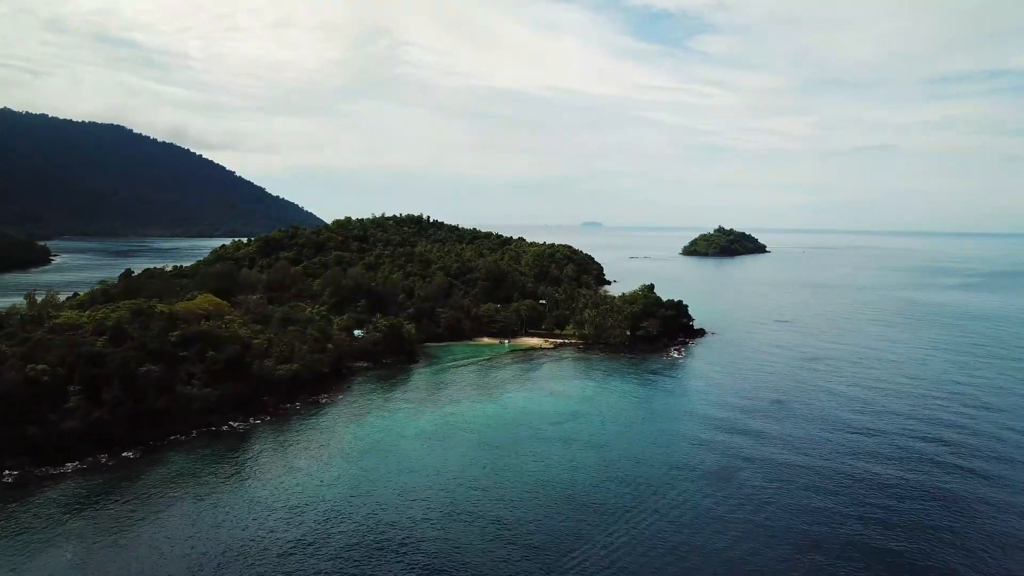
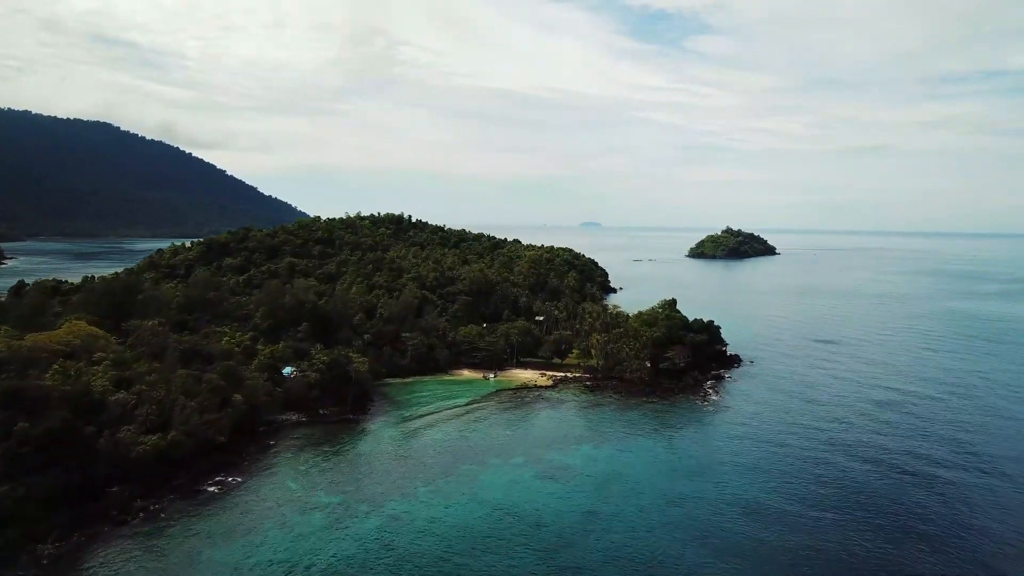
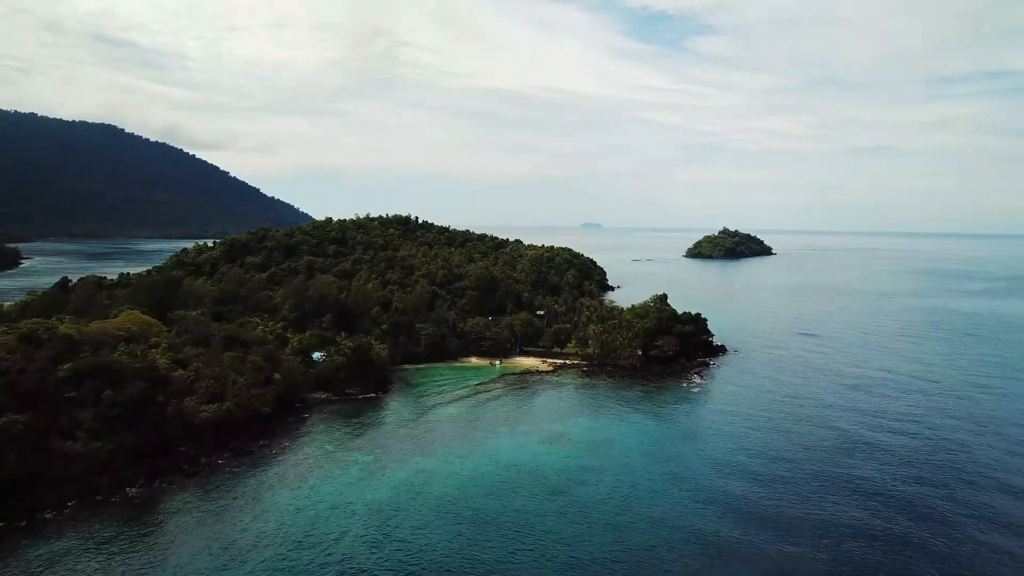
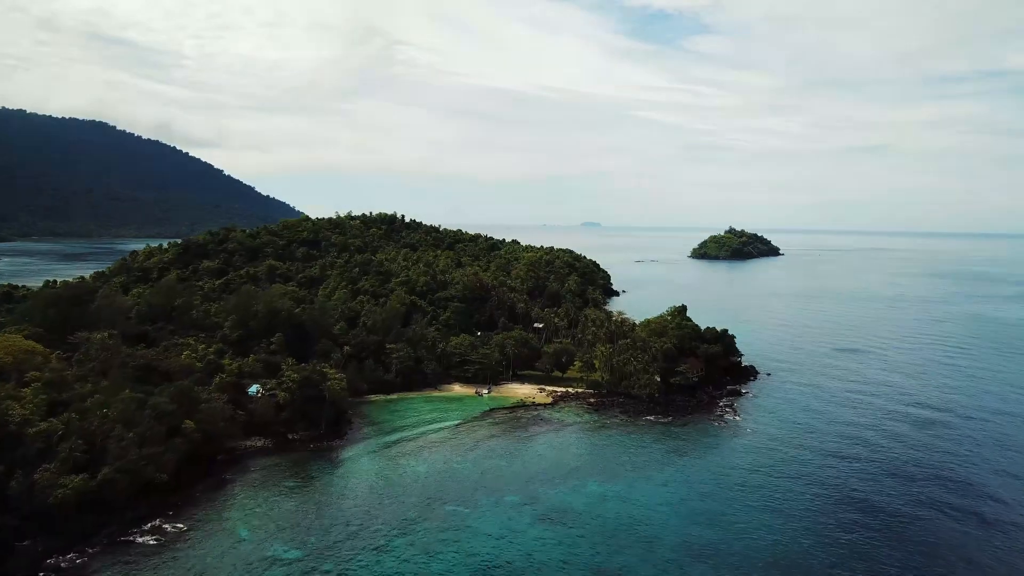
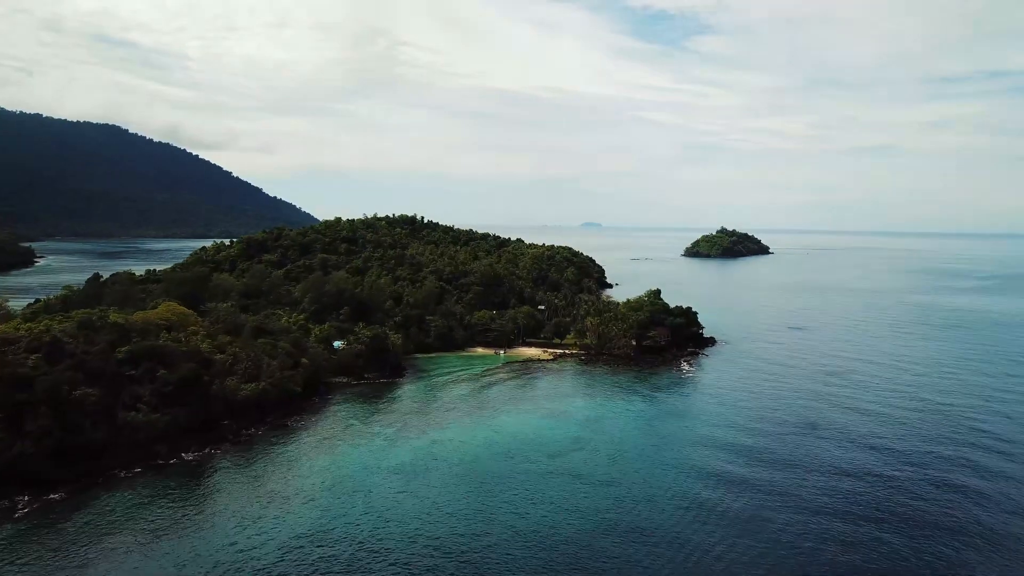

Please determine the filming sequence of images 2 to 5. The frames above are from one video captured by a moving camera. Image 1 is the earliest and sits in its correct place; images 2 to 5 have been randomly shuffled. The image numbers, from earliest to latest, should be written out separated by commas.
5, 3, 2, 4
